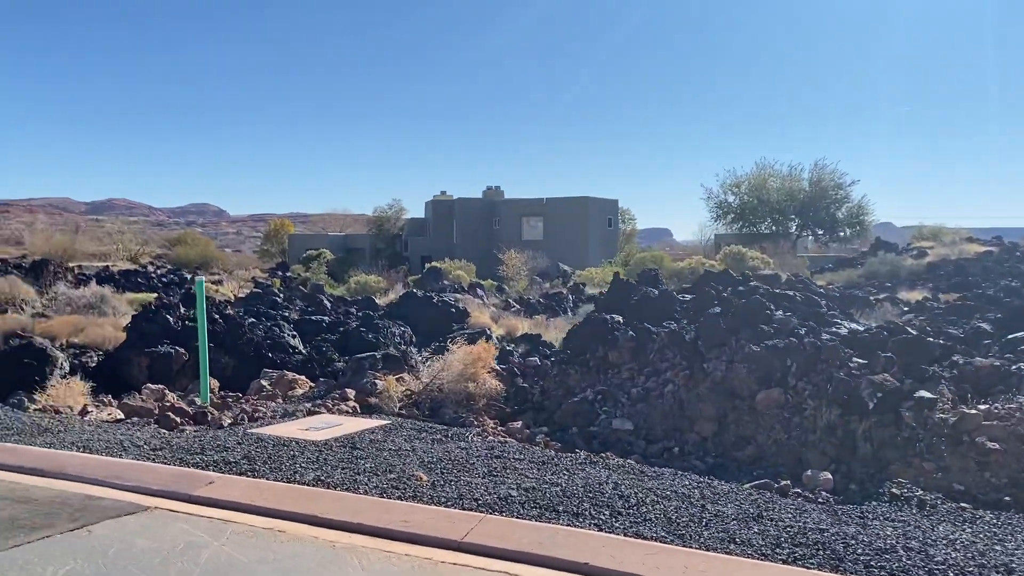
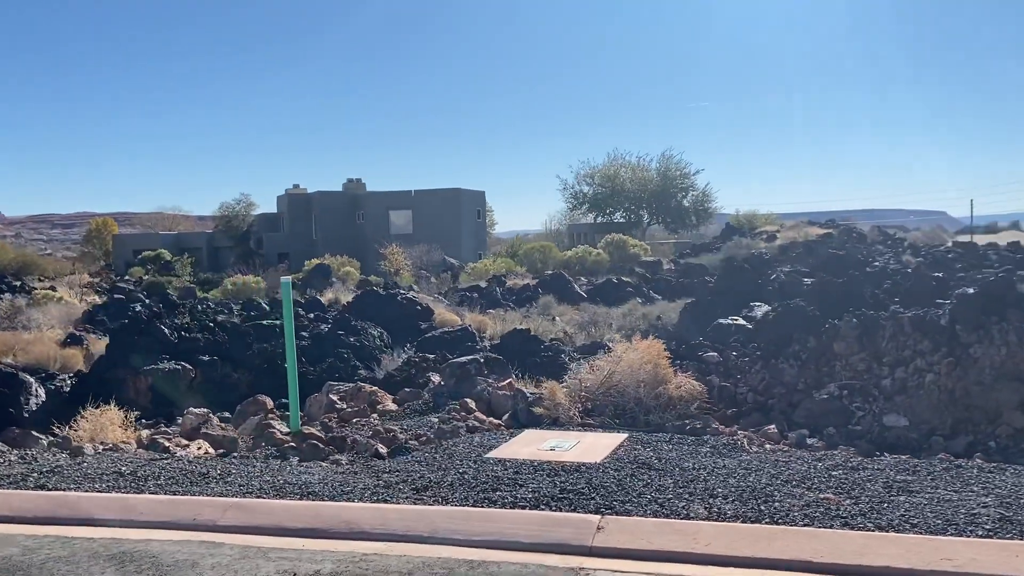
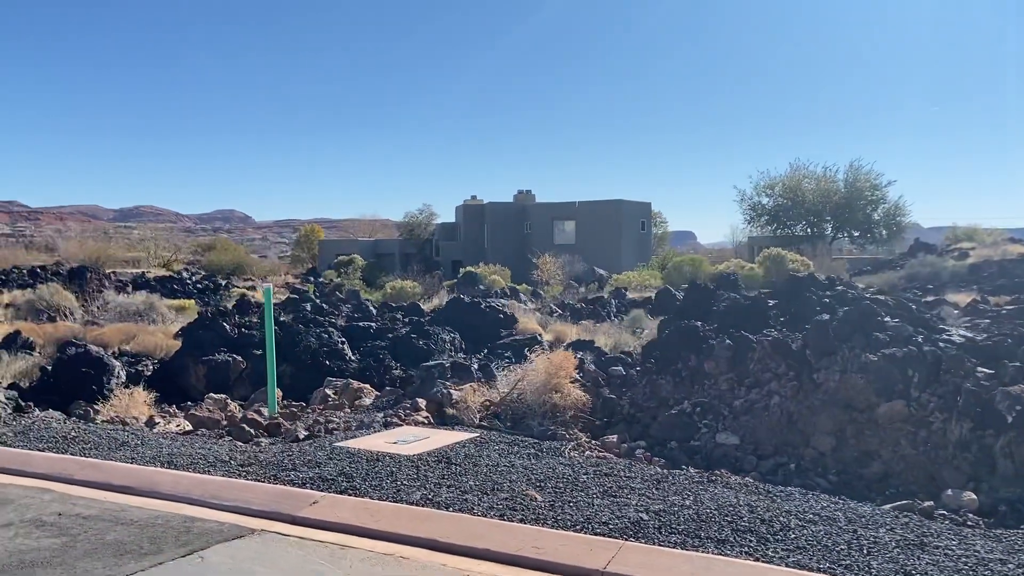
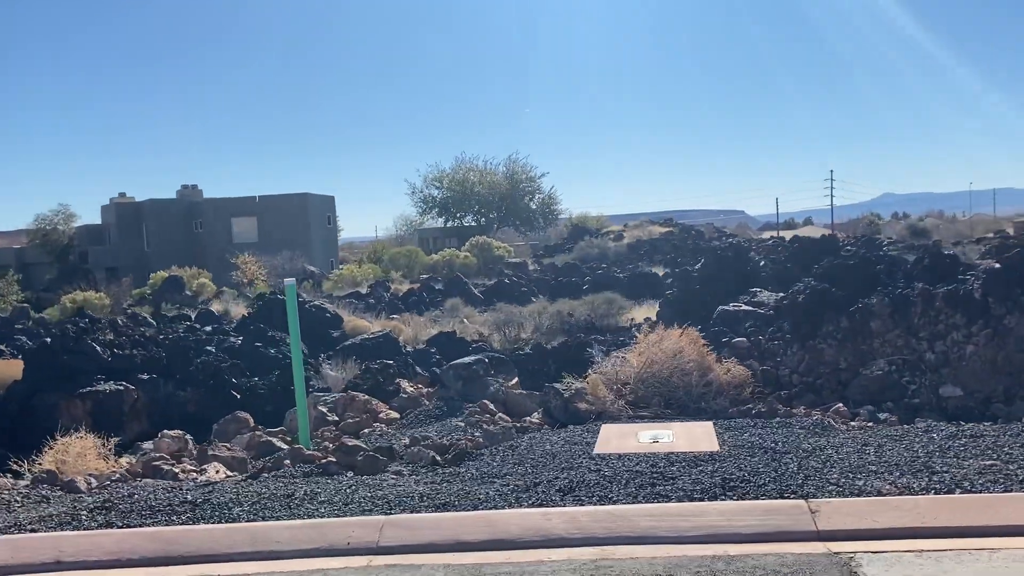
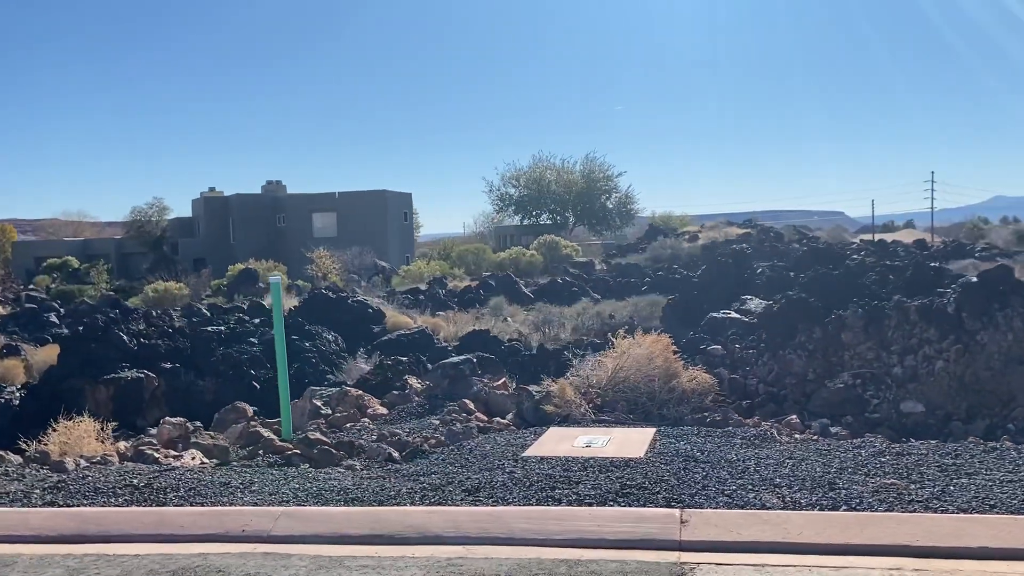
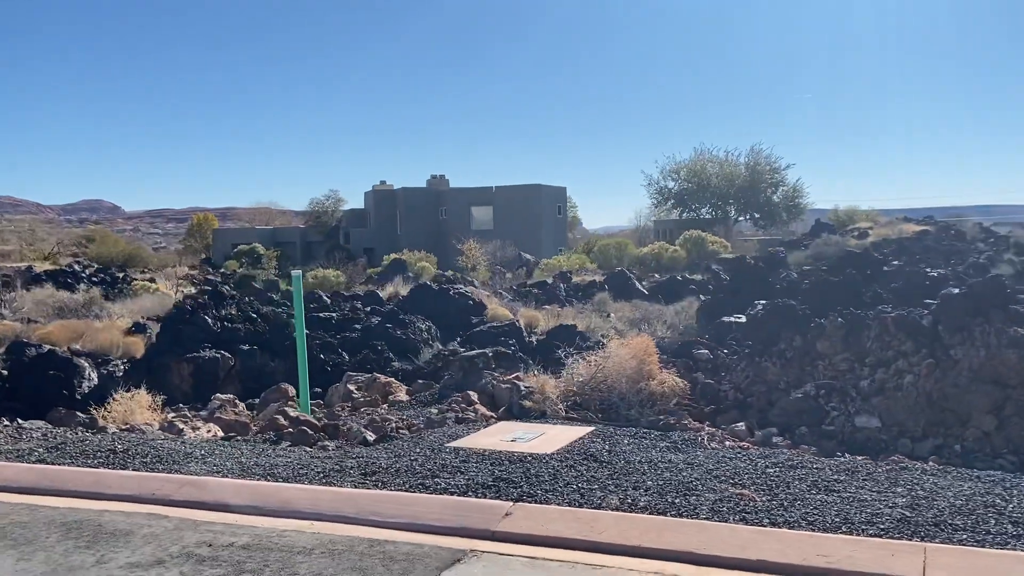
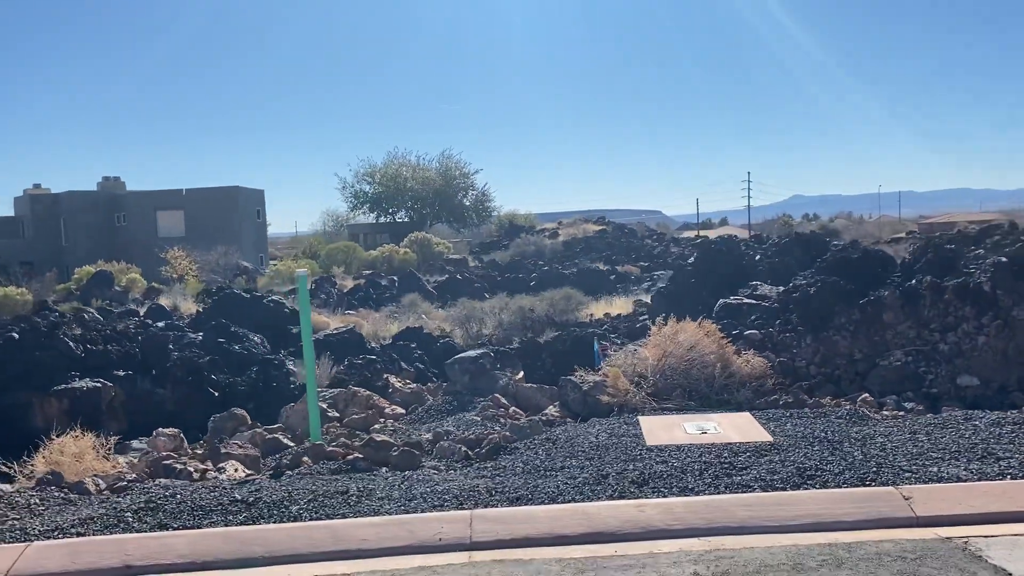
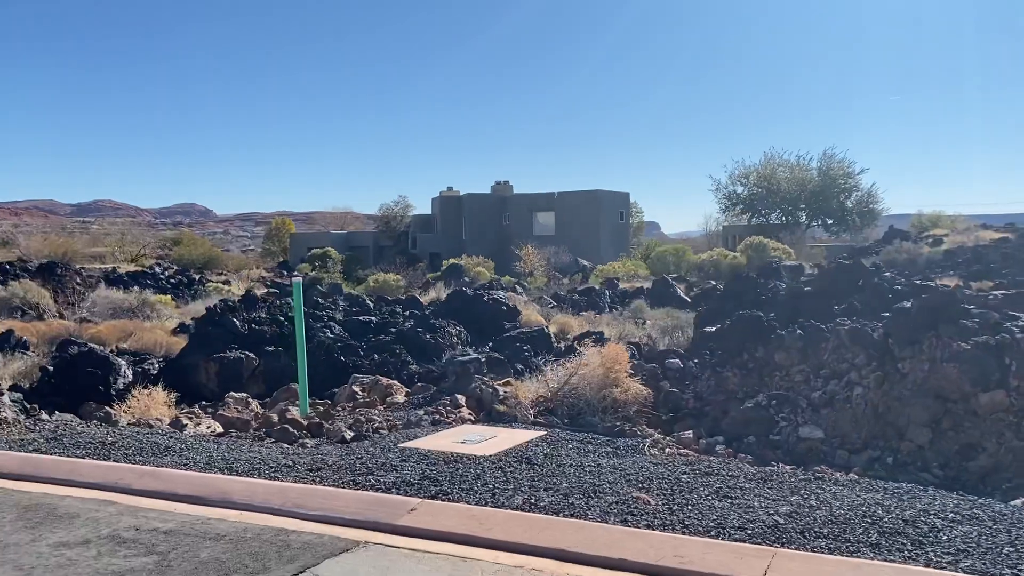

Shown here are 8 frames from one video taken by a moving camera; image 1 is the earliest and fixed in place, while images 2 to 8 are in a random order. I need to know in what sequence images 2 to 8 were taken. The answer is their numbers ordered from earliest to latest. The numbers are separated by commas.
3, 8, 6, 2, 5, 4, 7
